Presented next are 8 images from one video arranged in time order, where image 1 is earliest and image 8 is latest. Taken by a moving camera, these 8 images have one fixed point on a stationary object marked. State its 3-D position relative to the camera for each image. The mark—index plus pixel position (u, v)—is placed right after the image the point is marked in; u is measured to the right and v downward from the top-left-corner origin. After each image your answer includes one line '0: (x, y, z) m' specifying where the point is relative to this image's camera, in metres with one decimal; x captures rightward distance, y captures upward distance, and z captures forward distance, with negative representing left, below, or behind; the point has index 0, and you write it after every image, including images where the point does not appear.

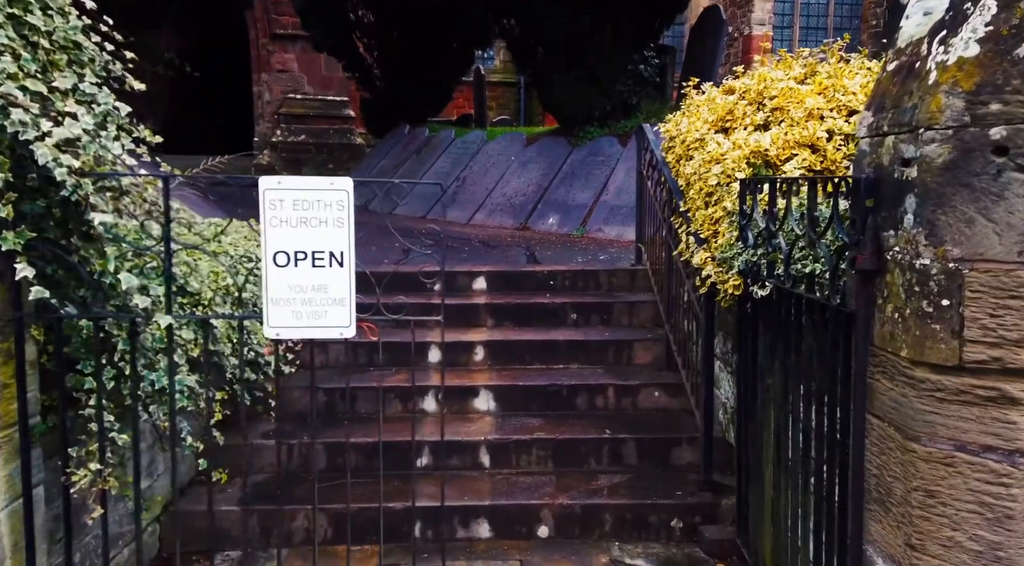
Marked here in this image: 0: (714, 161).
0: (+0.9, +0.5, +4.8) m
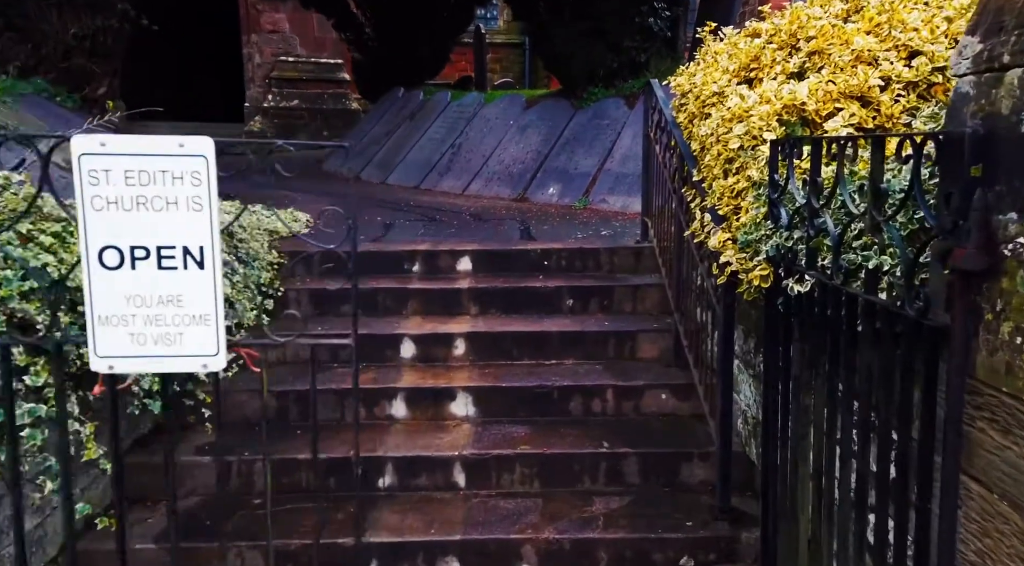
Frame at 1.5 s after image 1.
0: (+0.8, +0.6, +3.9) m
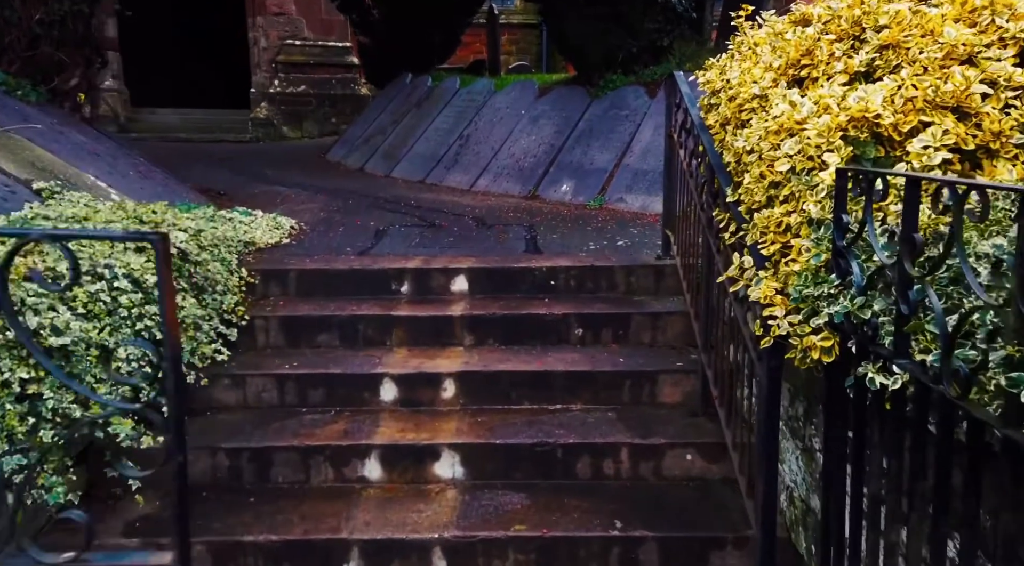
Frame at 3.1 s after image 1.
0: (+0.8, +0.4, +3.1) m
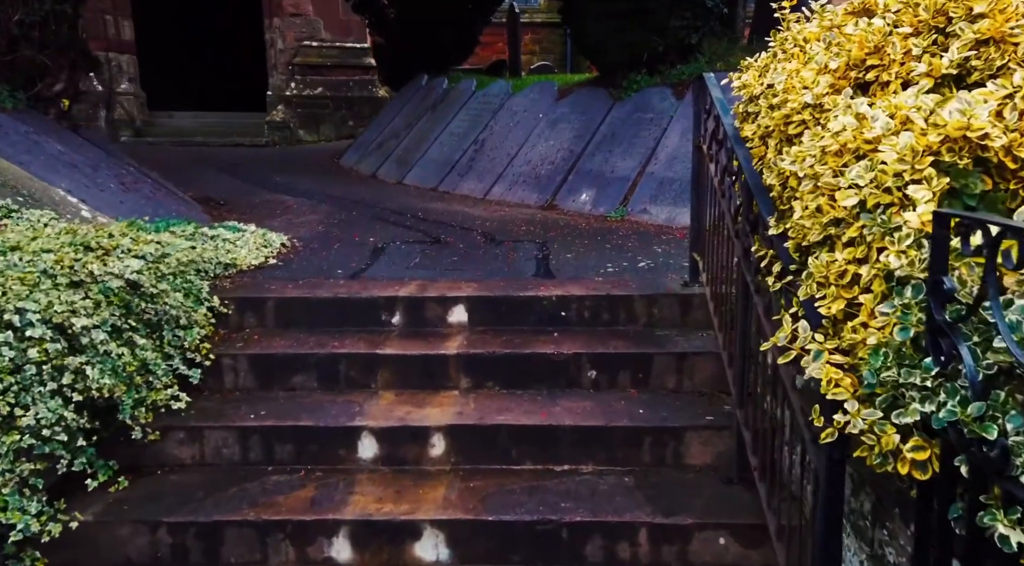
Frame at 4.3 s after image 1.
0: (+0.7, +0.3, +2.4) m
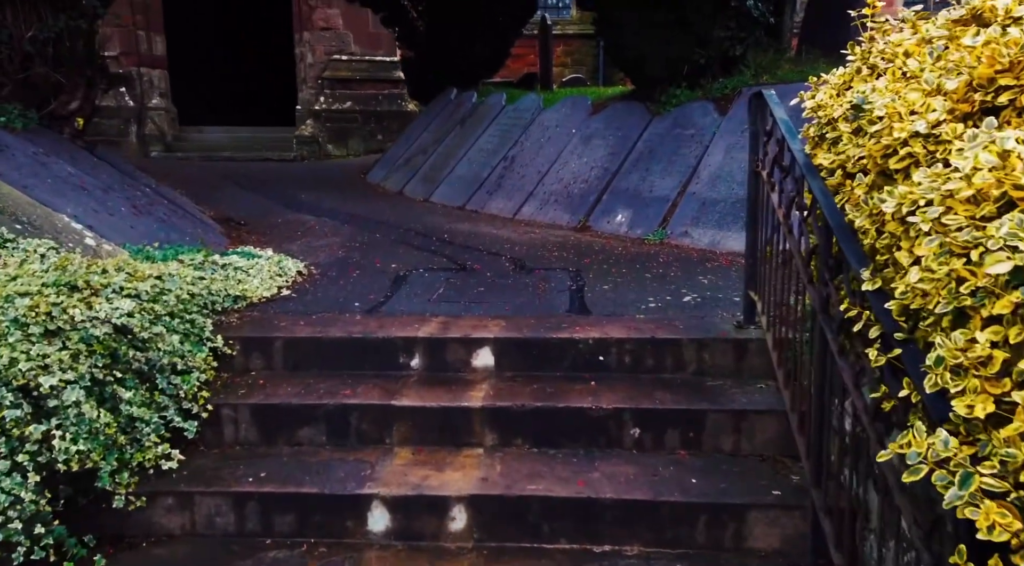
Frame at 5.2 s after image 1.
0: (+0.8, +0.2, +1.9) m
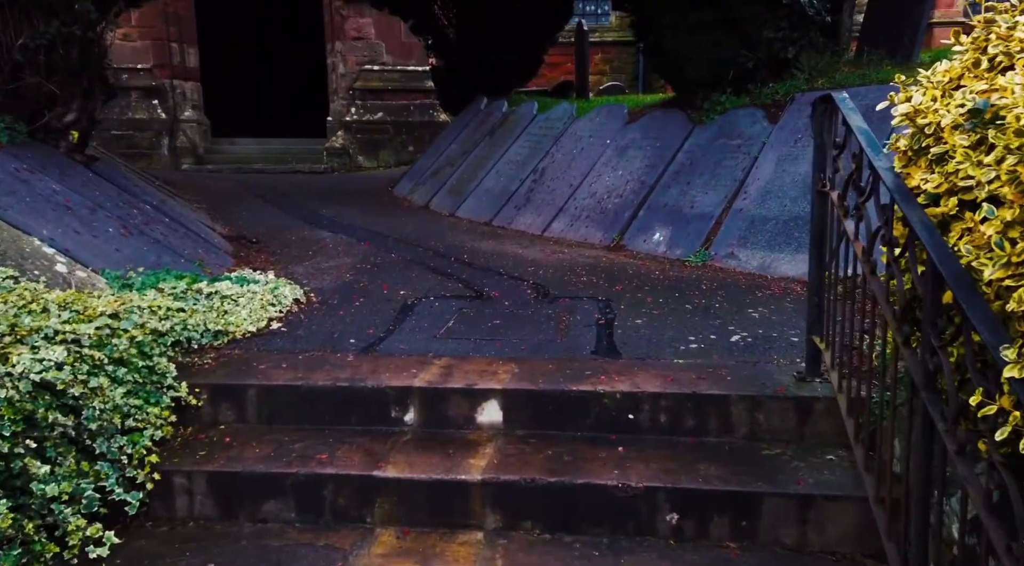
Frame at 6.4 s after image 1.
0: (+0.7, +0.1, +1.2) m
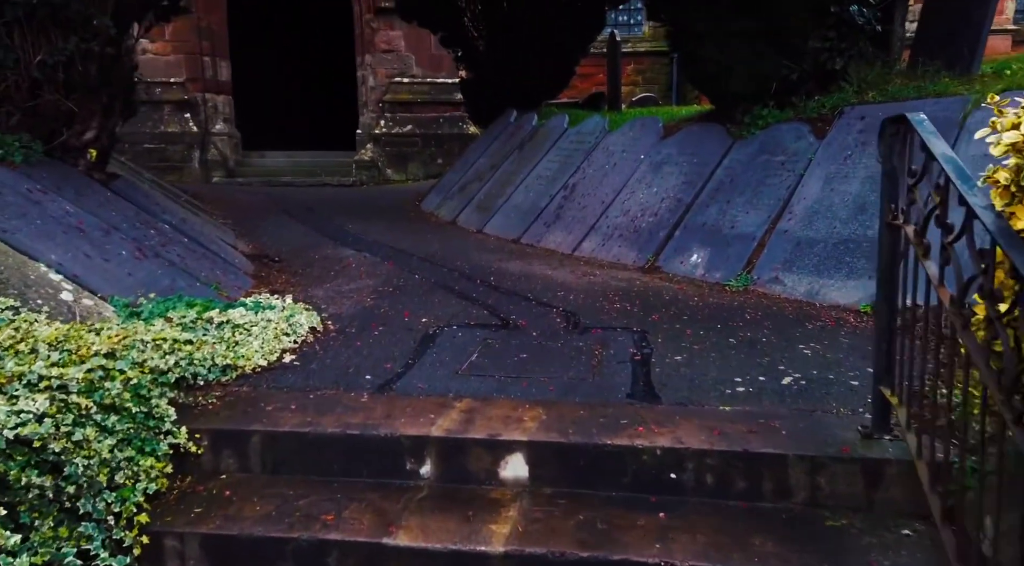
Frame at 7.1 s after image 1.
0: (+0.7, 0.0, +0.8) m
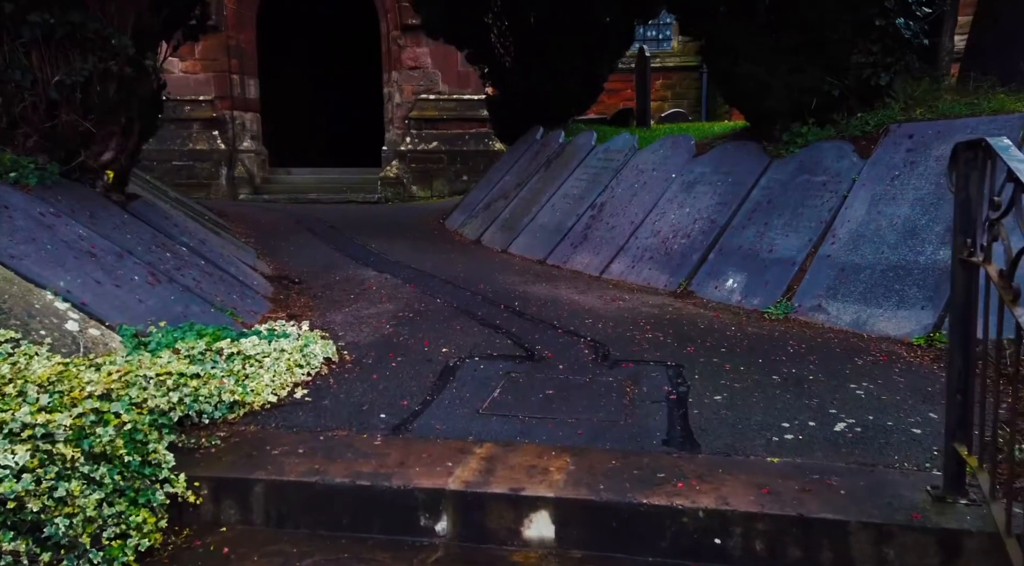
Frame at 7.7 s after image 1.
0: (+0.8, -0.1, +0.5) m
